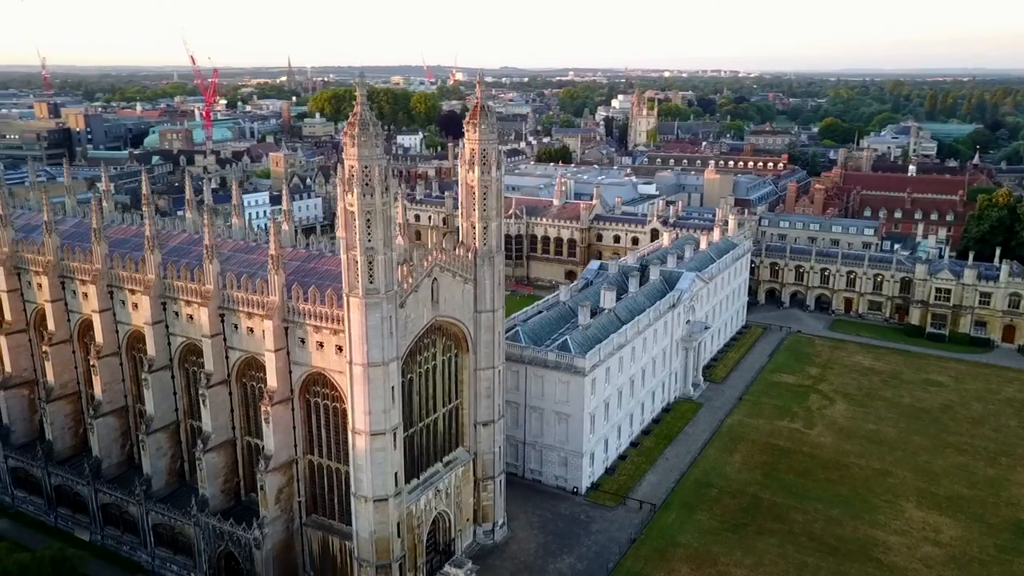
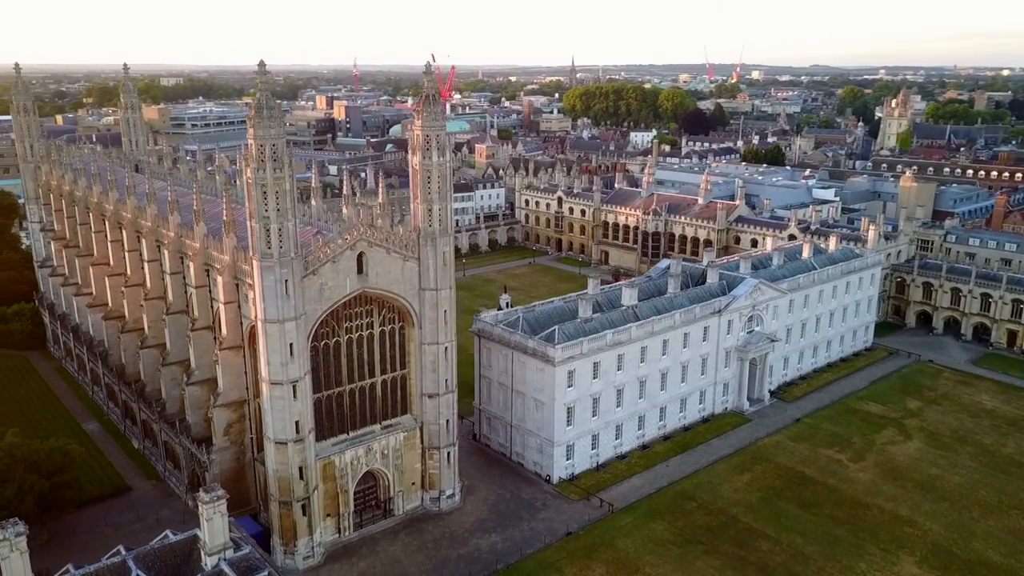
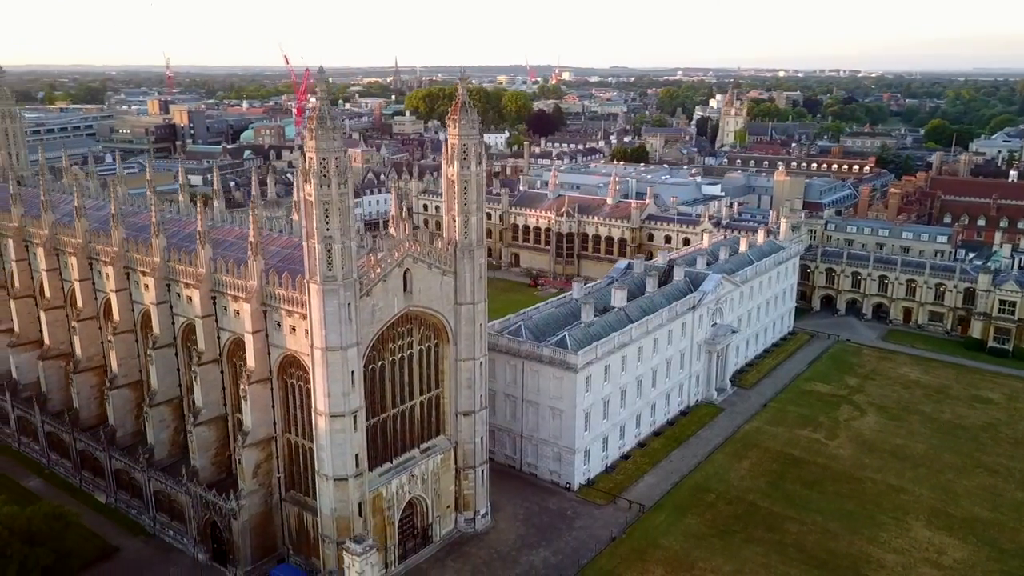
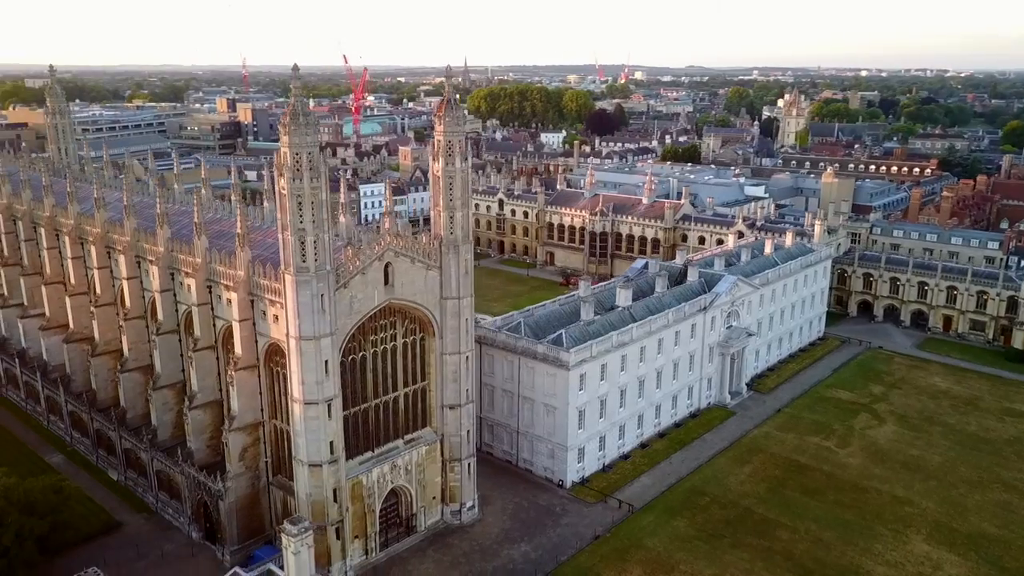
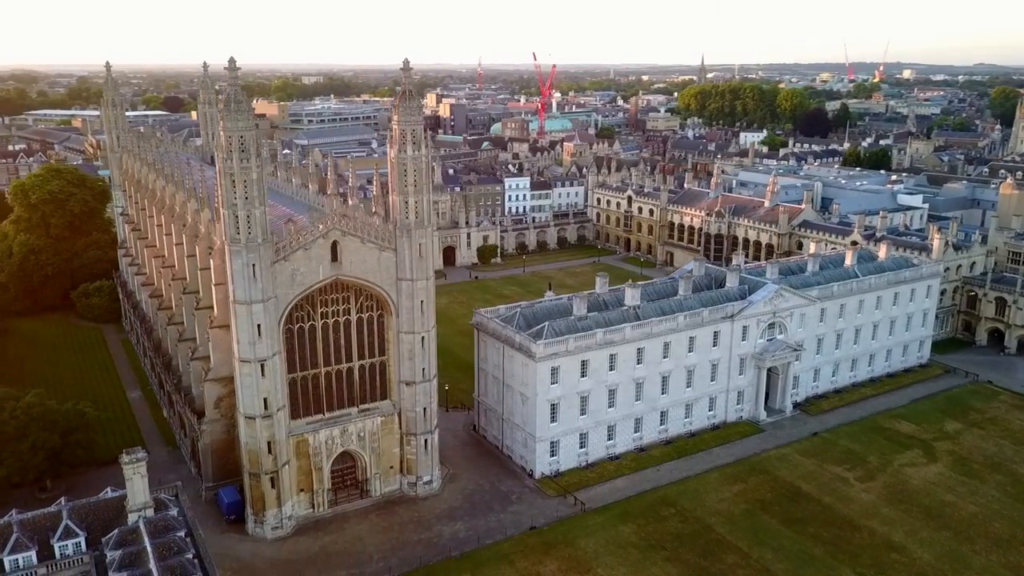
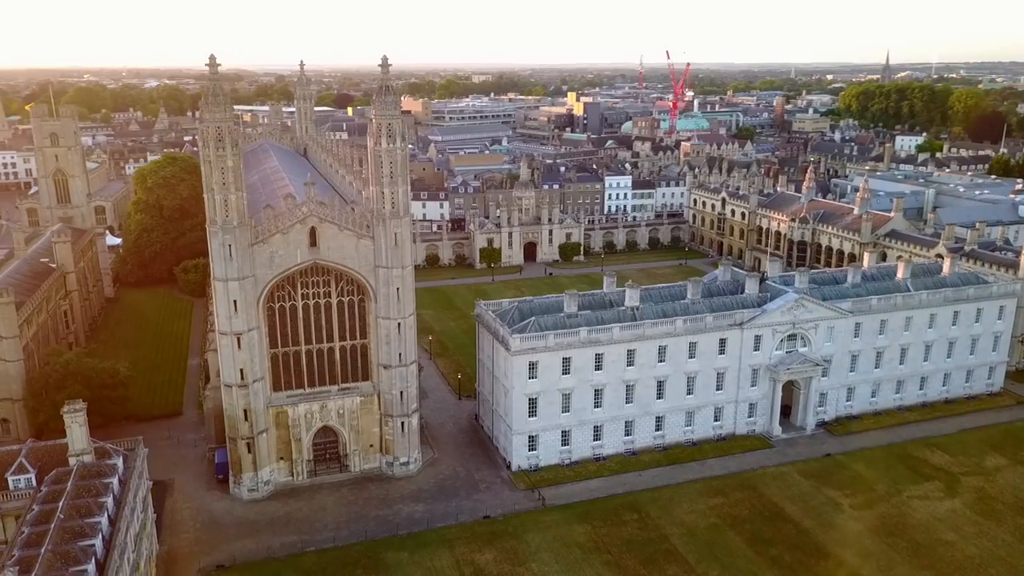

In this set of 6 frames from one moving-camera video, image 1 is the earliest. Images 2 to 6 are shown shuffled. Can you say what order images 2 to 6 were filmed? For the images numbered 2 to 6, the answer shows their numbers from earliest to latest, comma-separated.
3, 4, 2, 5, 6
